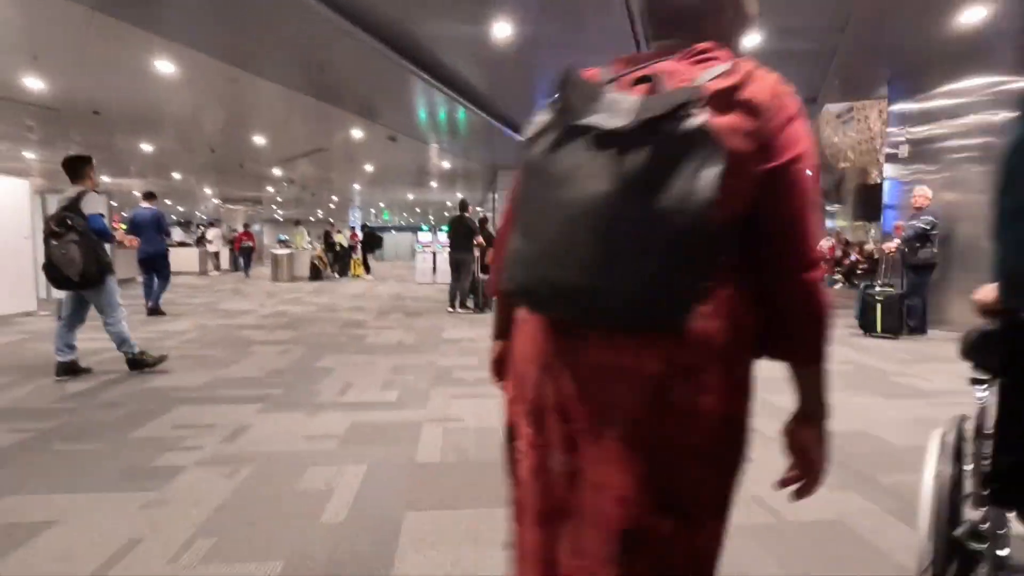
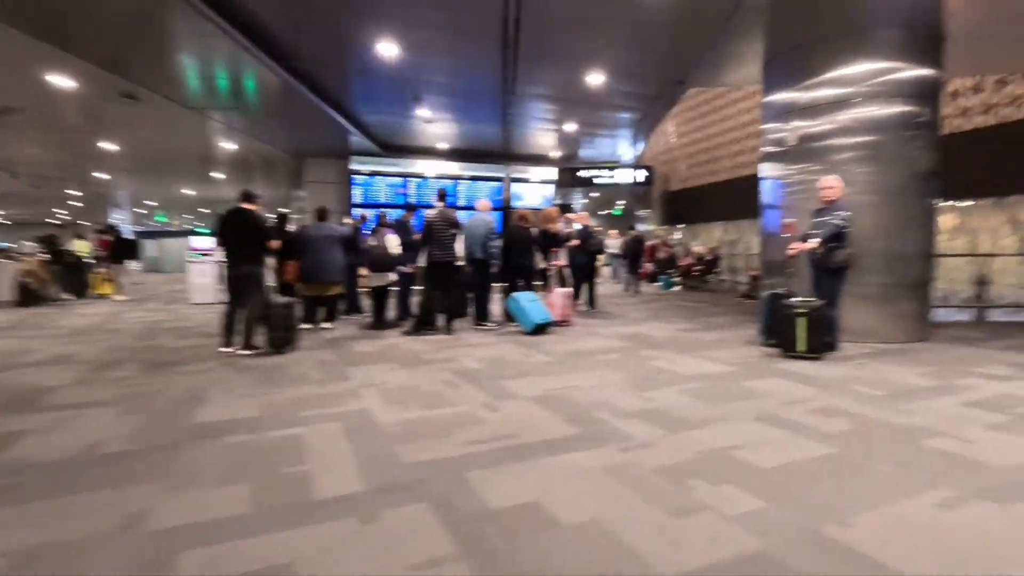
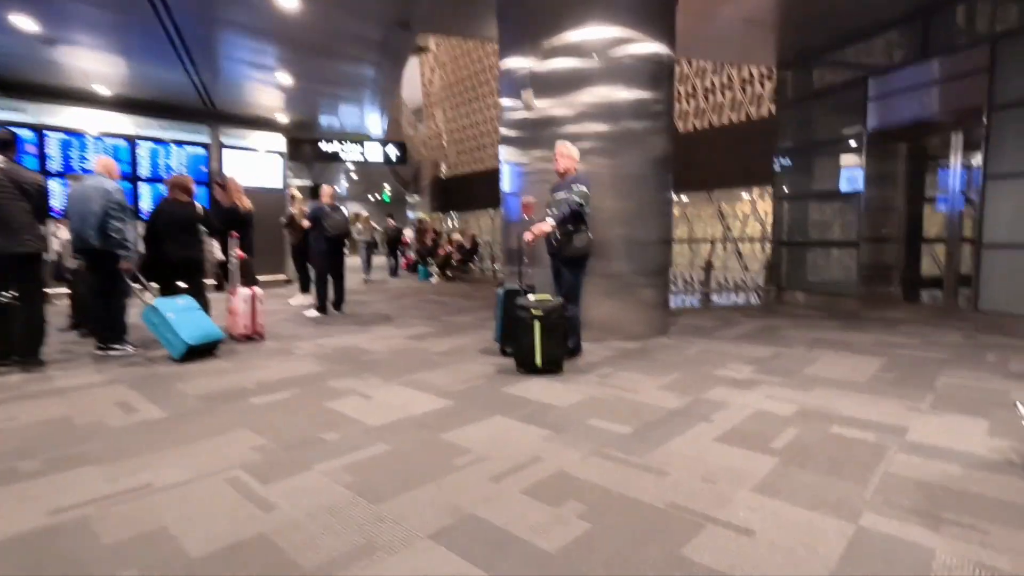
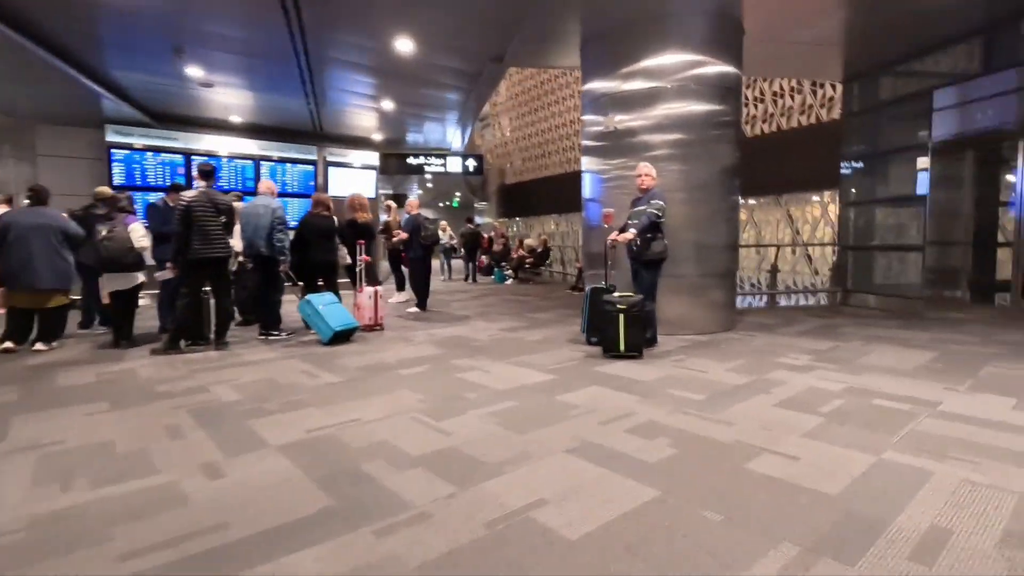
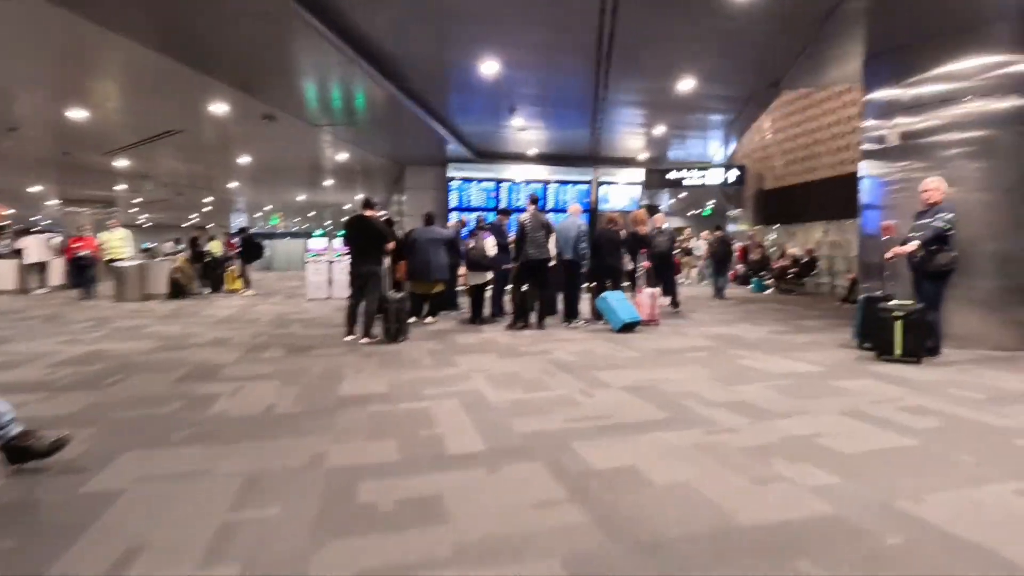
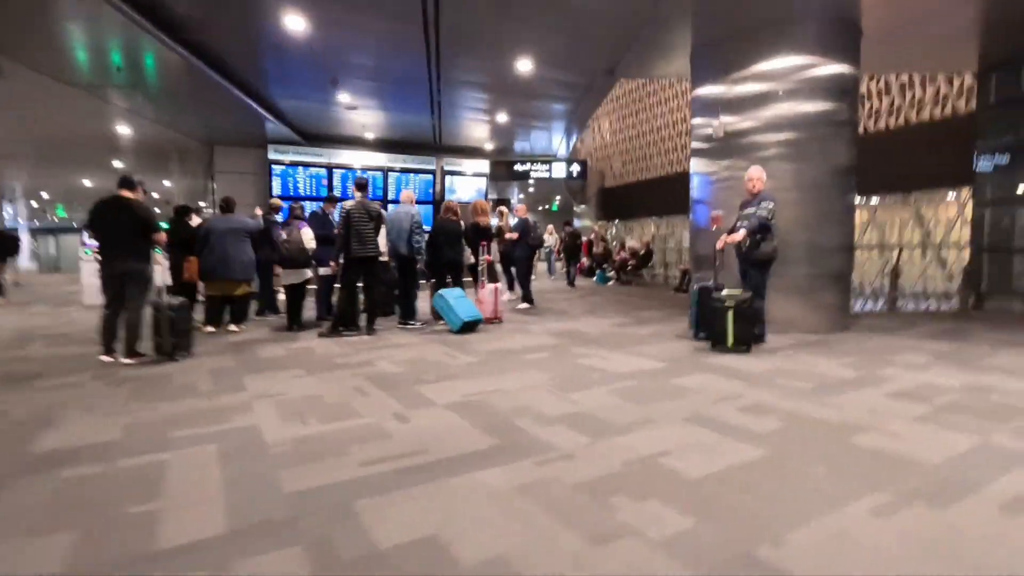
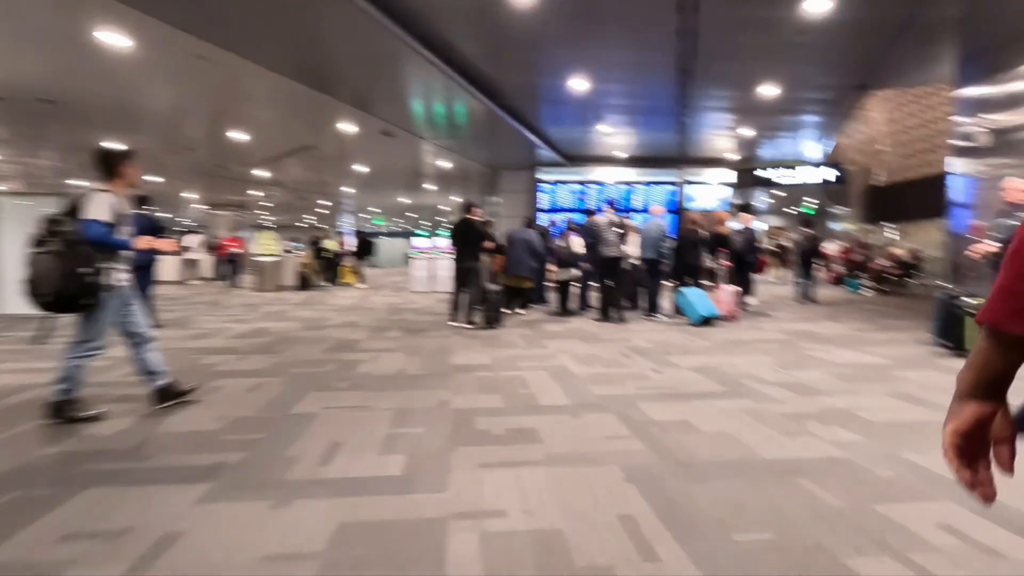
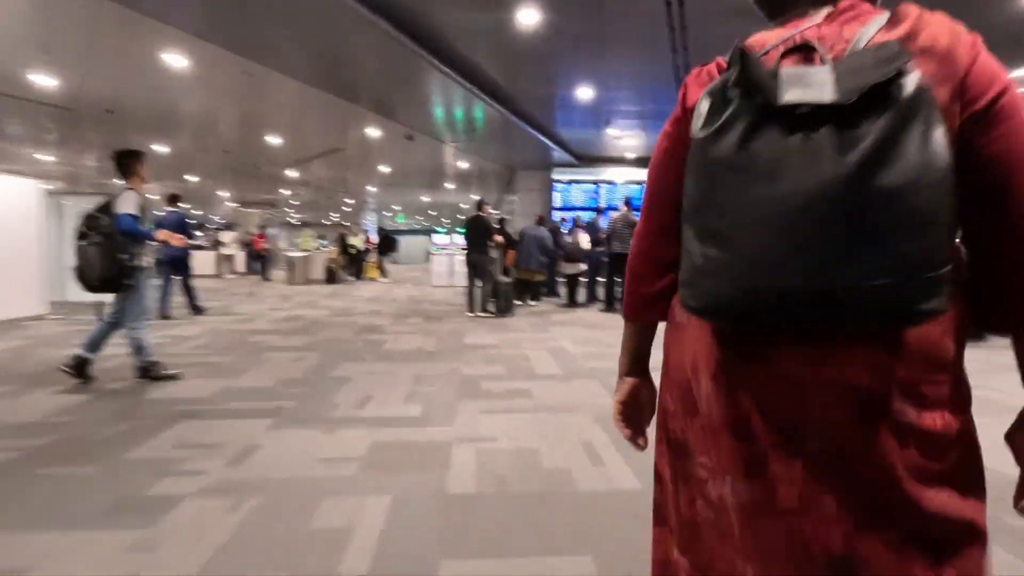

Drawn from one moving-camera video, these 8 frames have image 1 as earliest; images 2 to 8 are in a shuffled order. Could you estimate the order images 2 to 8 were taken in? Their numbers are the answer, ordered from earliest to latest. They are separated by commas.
8, 7, 5, 2, 6, 4, 3
